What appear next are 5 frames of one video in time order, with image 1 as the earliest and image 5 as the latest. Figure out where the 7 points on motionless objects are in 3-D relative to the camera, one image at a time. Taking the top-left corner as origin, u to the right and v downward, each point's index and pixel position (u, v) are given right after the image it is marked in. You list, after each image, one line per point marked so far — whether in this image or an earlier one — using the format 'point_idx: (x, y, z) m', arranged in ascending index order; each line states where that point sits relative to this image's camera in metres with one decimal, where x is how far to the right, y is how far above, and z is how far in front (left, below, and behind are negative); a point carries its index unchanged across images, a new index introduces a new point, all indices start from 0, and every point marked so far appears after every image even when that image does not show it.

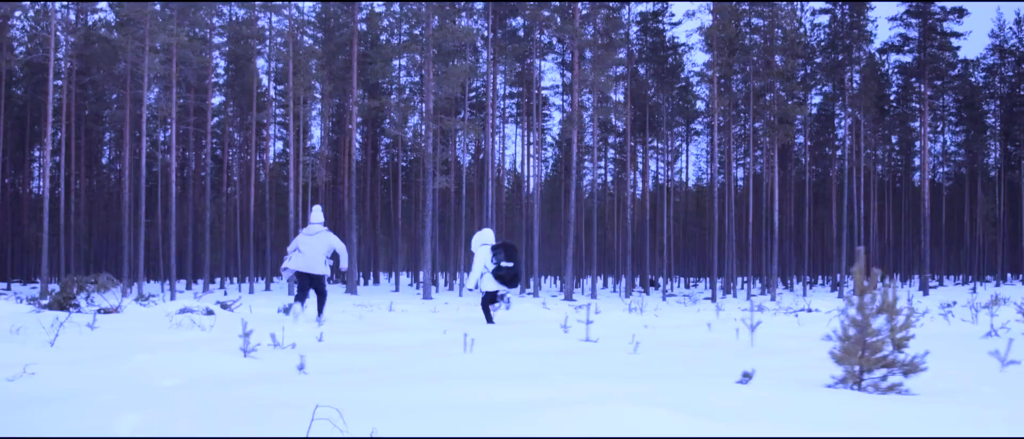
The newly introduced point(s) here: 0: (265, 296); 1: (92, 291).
0: (-6.4, -2.0, +19.5) m
1: (-6.1, -1.1, +10.8) m
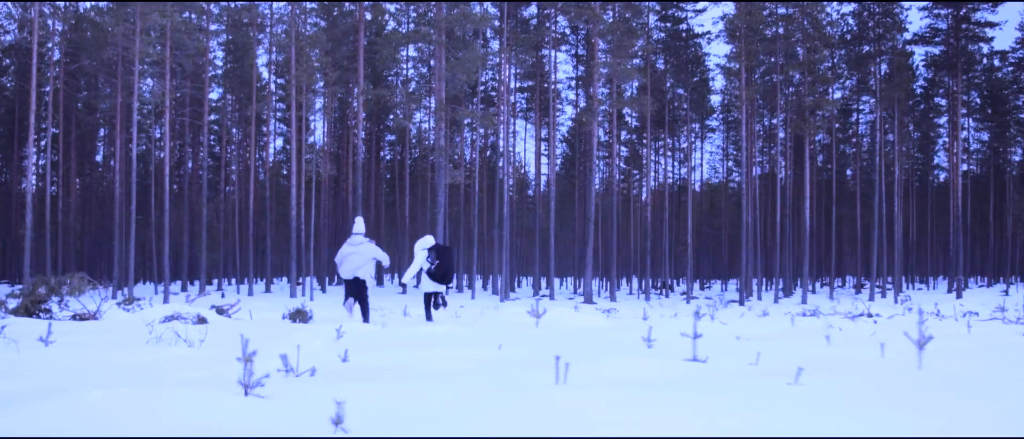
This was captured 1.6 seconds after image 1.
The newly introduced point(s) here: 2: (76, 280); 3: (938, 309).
0: (-6.0, -1.9, +18.1) m
1: (-5.6, -1.0, +9.4) m
2: (-5.7, -0.8, +9.7) m
3: (+8.3, -1.7, +14.5) m
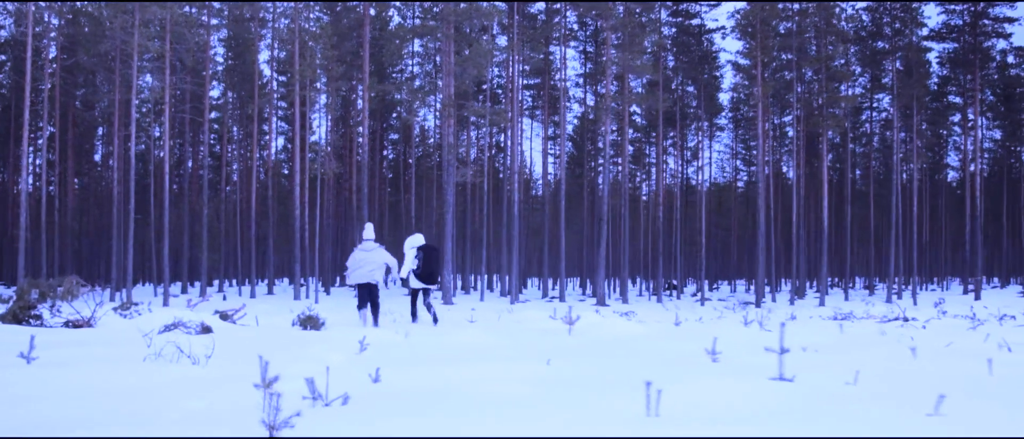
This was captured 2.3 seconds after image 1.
0: (-5.7, -1.9, +17.5) m
1: (-5.3, -1.0, +8.8) m
2: (-5.4, -0.8, +9.1) m
3: (+8.6, -1.7, +13.9) m
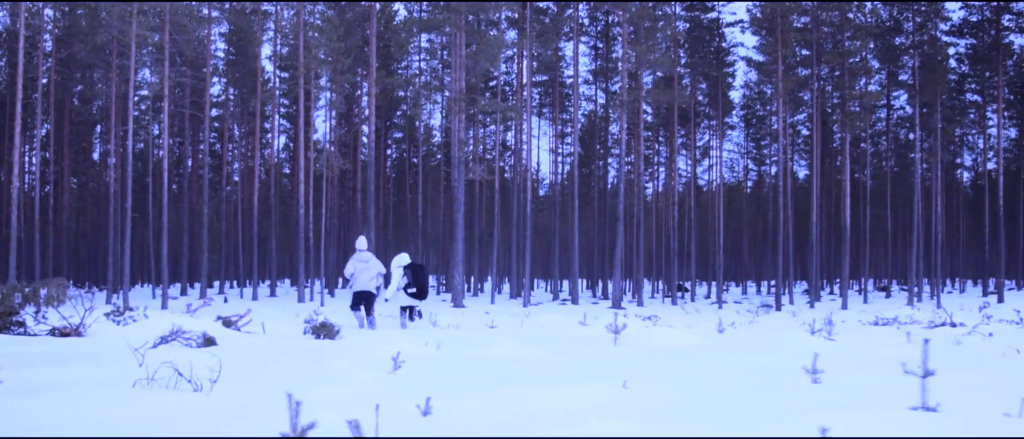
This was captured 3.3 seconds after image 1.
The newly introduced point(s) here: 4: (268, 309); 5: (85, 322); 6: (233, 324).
0: (-5.4, -1.9, +16.7) m
1: (-5.0, -0.9, +8.0) m
2: (-5.1, -0.8, +8.3) m
3: (+8.9, -1.7, +13.2) m
4: (-4.6, -1.7, +14.2) m
5: (-4.3, -1.0, +7.6) m
6: (-2.9, -1.1, +7.7) m
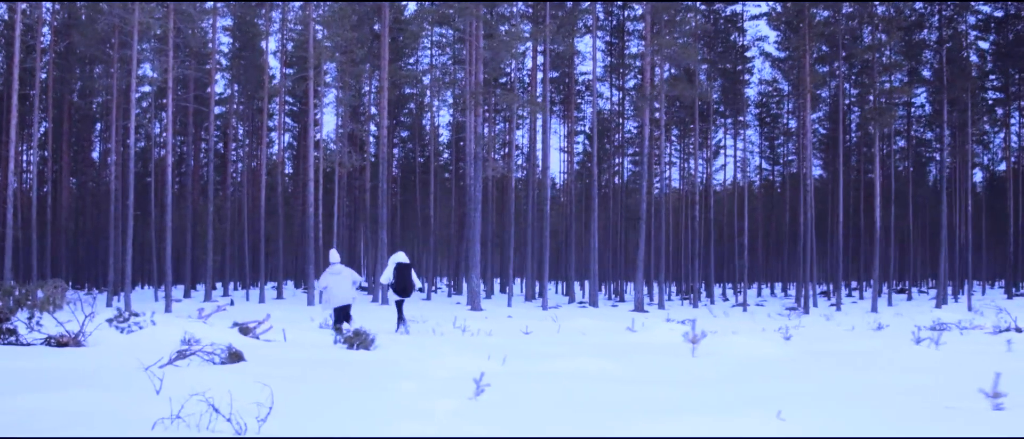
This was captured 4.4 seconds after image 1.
0: (-4.9, -1.9, +15.9) m
1: (-4.5, -0.9, +7.2) m
2: (-4.6, -0.7, +7.5) m
3: (+9.3, -1.7, +12.4) m
4: (-4.1, -1.6, +13.4) m
5: (-3.9, -1.0, +6.8) m
6: (-2.4, -1.0, +6.9) m
